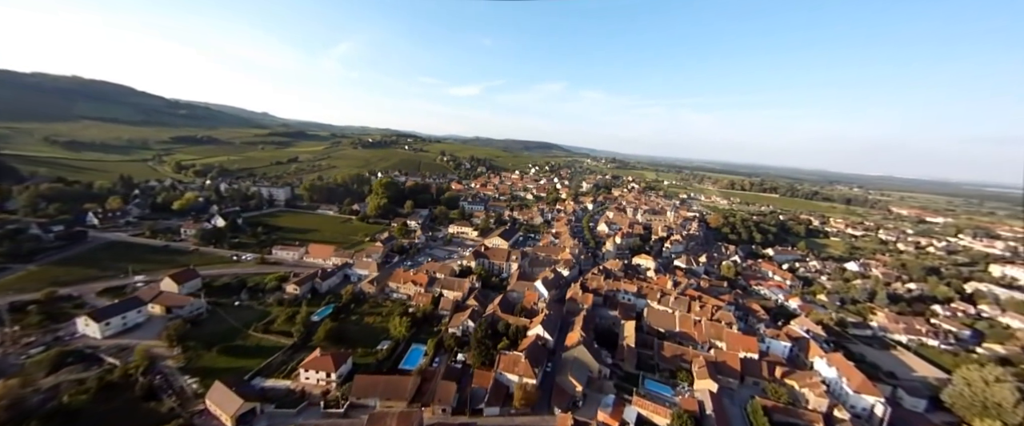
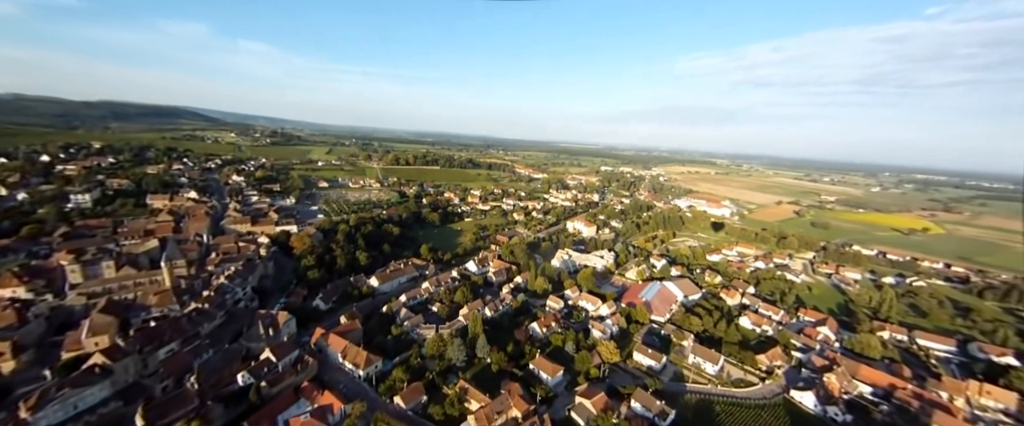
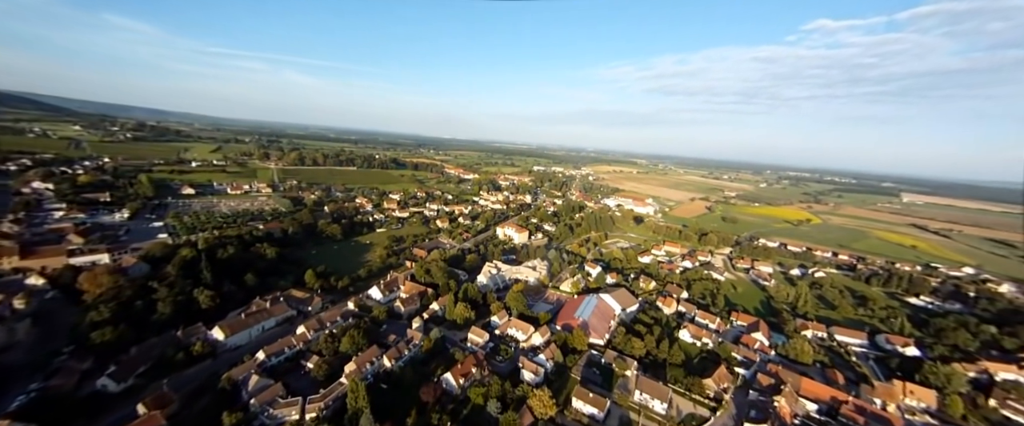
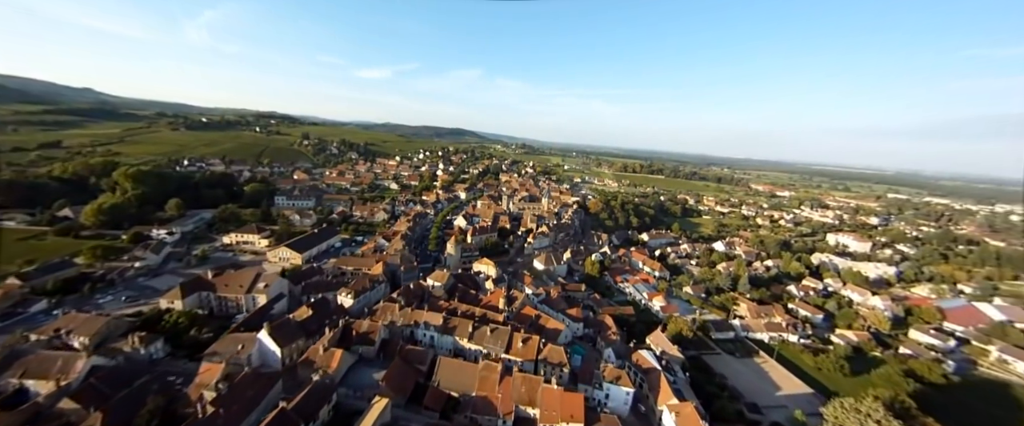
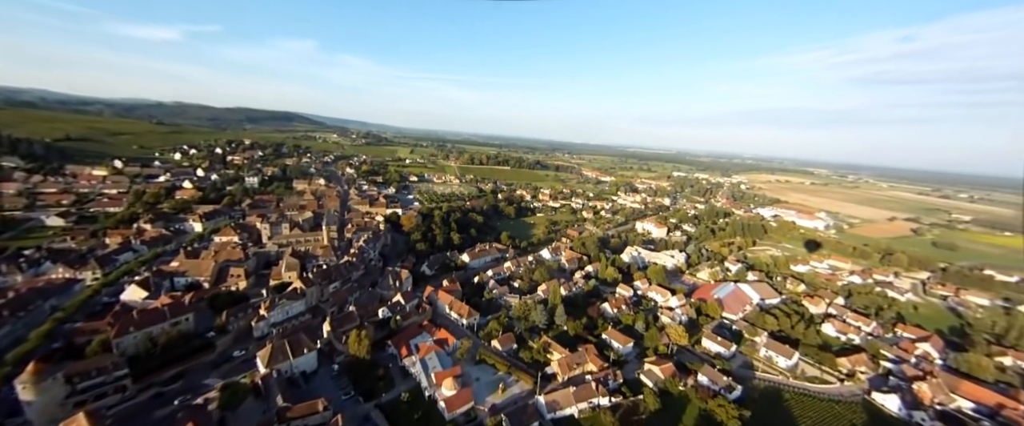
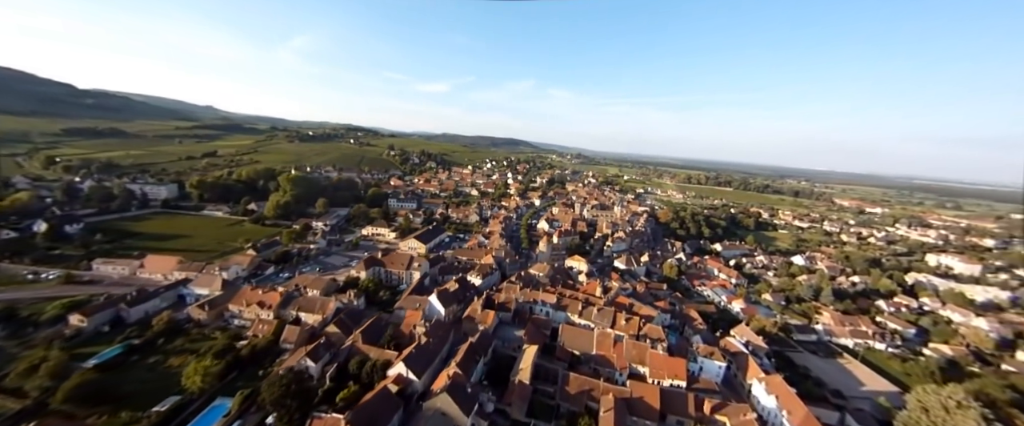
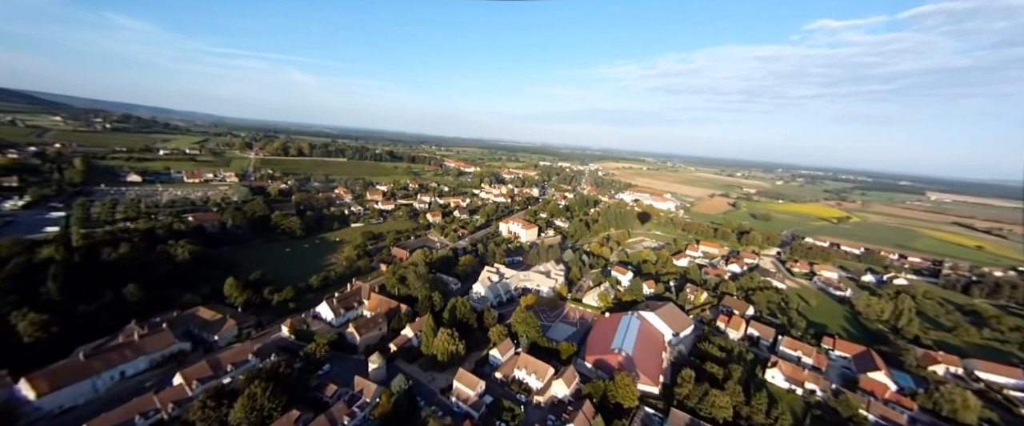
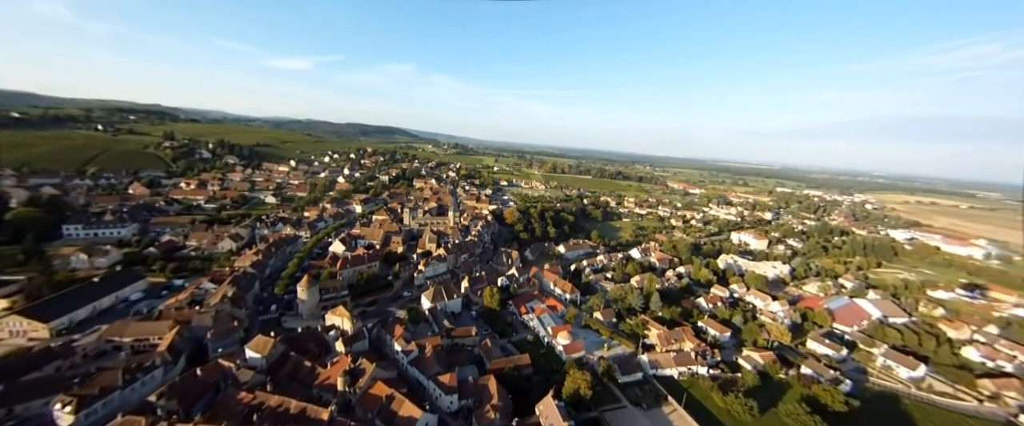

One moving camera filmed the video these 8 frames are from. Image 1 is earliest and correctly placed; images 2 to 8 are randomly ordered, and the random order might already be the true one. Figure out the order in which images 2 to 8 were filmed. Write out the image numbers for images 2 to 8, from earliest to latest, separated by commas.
6, 4, 8, 5, 2, 3, 7
